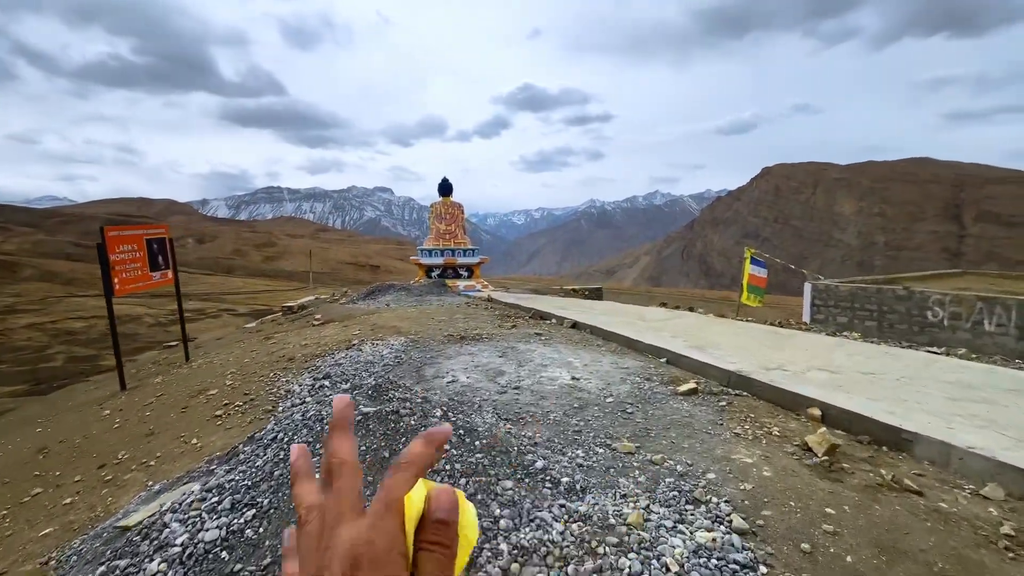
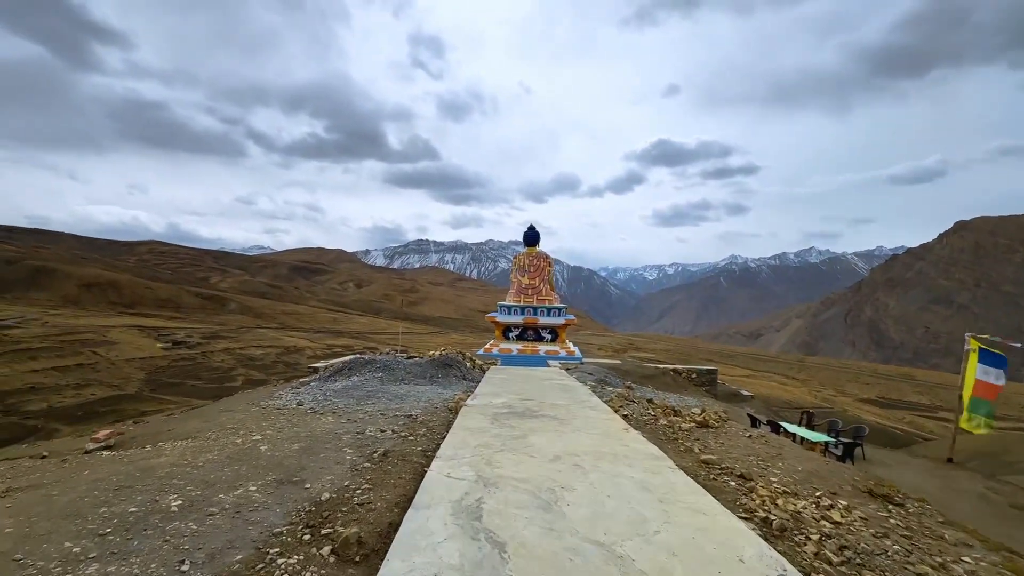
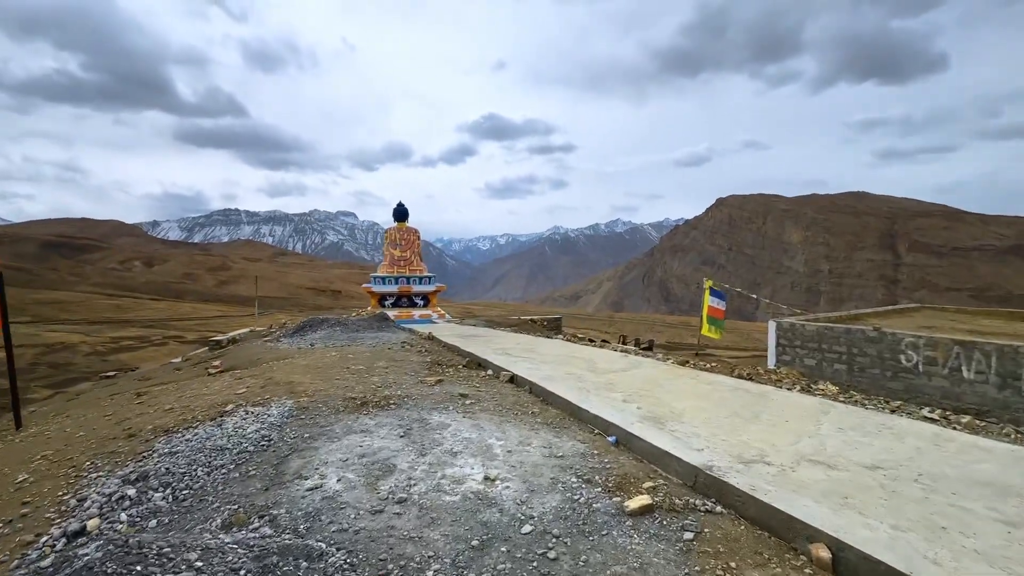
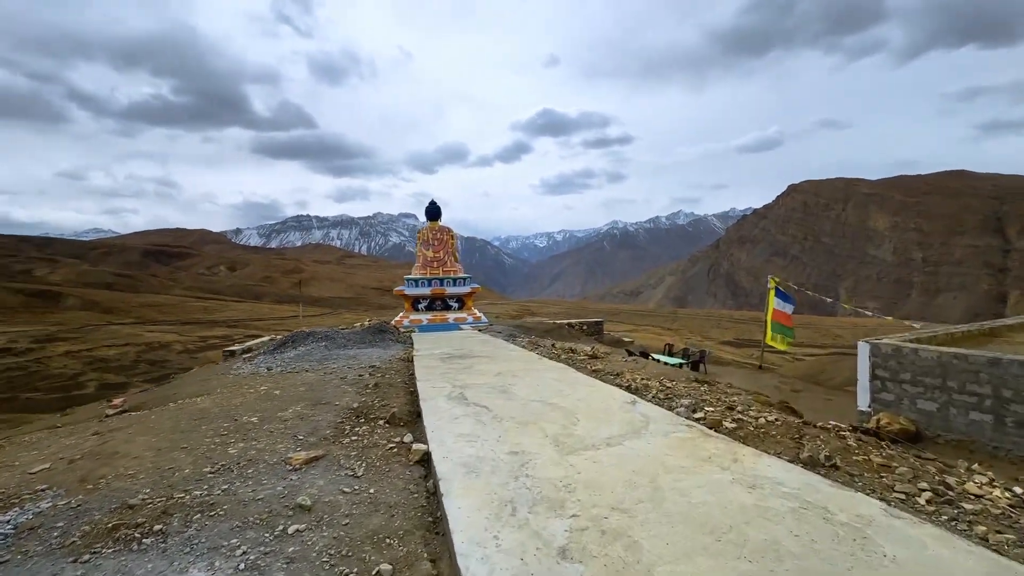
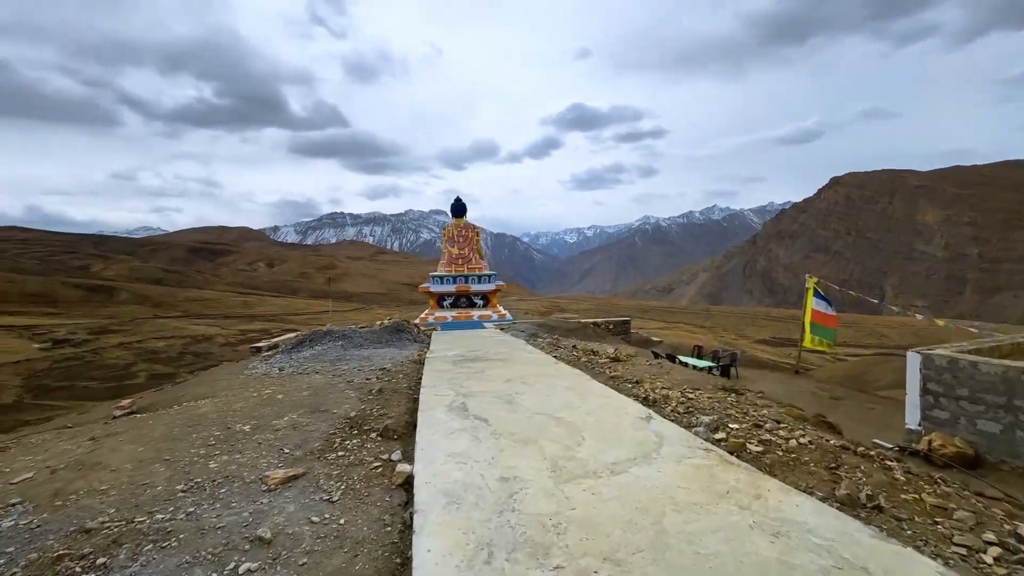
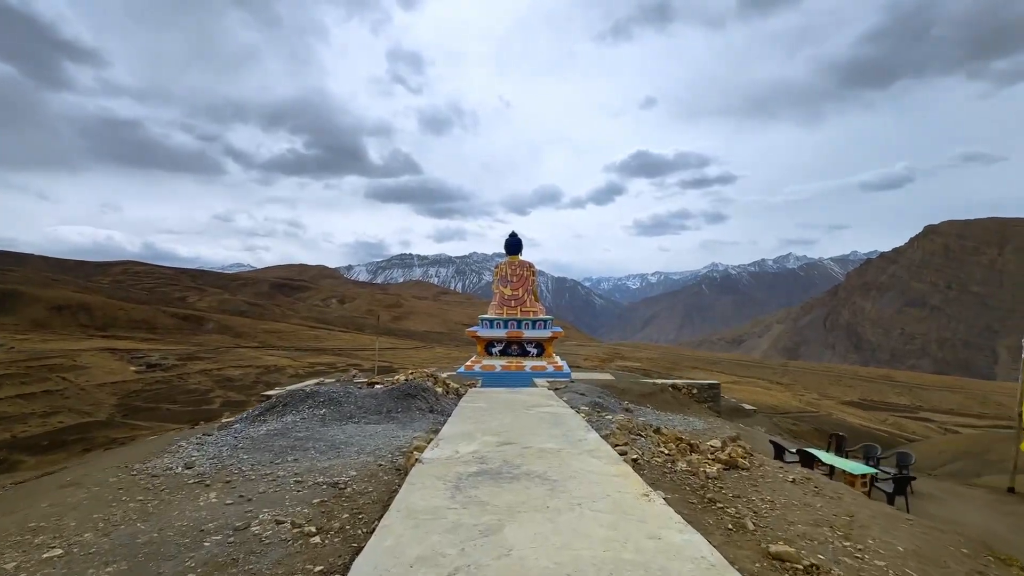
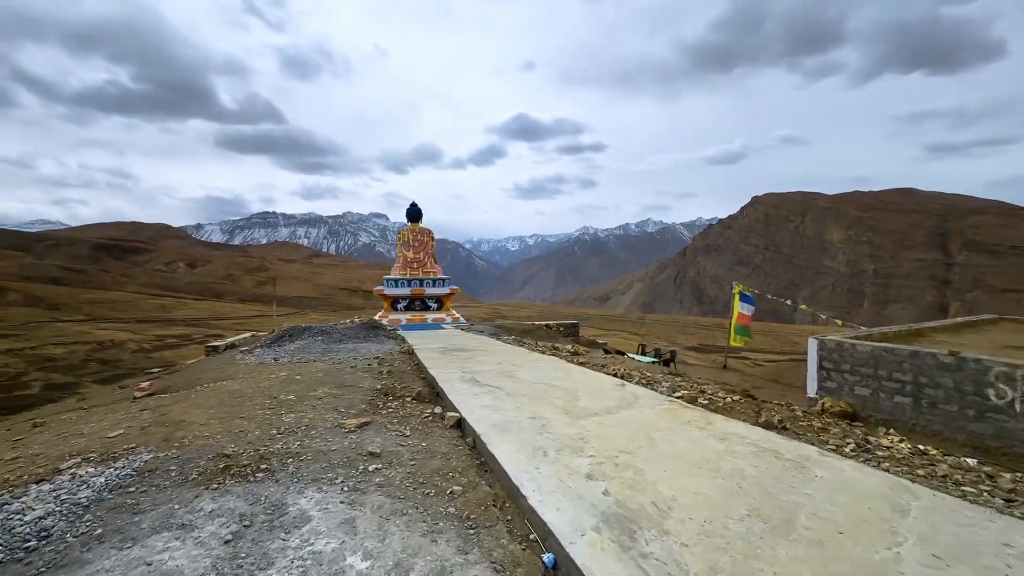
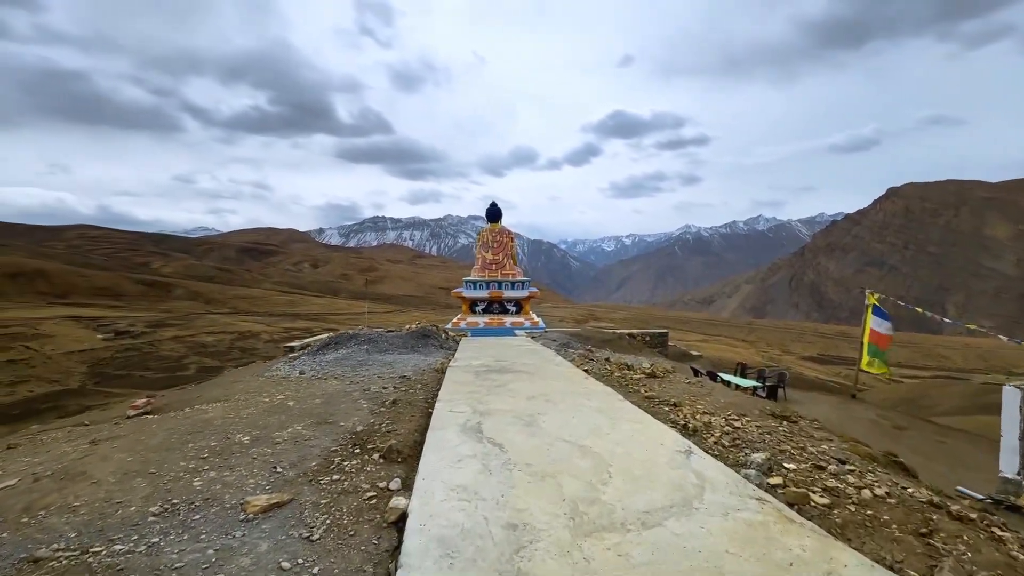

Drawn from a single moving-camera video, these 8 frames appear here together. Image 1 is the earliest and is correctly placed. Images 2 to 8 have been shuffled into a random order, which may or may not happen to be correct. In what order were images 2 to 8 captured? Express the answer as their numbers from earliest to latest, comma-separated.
3, 7, 4, 5, 8, 2, 6
